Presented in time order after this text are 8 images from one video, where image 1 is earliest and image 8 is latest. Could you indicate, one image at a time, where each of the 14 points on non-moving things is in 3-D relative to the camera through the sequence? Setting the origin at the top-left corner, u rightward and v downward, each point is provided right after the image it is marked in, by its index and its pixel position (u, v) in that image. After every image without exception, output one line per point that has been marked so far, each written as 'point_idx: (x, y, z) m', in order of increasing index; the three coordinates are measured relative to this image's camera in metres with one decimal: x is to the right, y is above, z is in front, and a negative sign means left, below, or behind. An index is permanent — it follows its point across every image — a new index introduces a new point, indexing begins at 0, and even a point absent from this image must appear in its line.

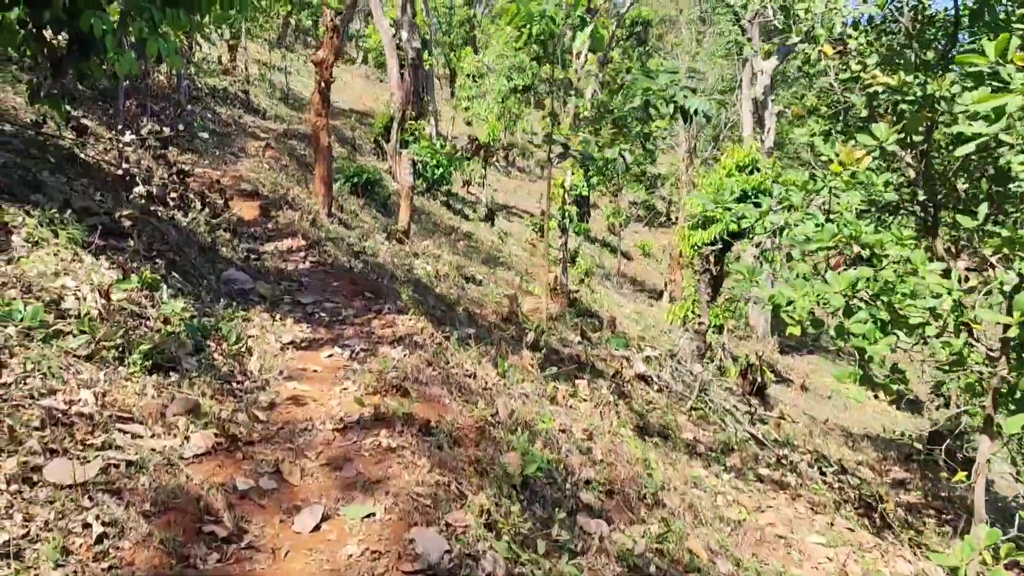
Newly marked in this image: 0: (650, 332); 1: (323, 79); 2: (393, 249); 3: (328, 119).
0: (+2.1, -0.7, +13.1) m
1: (-2.0, +2.2, +8.9) m
2: (-1.3, +0.4, +9.2) m
3: (-2.0, +1.8, +9.1) m
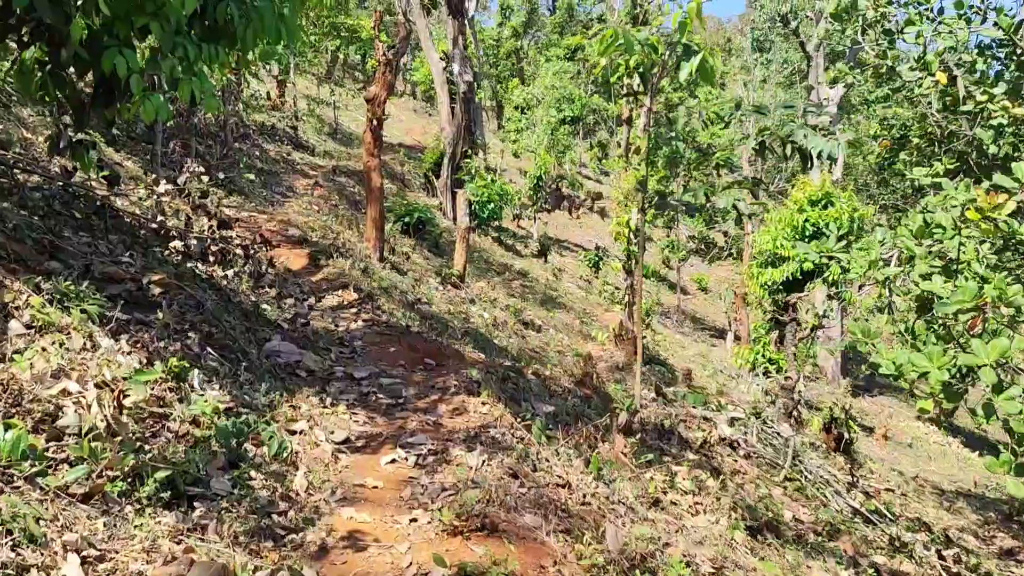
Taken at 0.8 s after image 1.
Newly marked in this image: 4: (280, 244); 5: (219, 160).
0: (+3.0, -1.3, +12.2) m
1: (-1.4, +1.7, +8.4) m
2: (-0.7, -0.1, +8.6) m
3: (-1.3, +1.3, +8.6) m
4: (-2.0, +0.4, +7.3) m
5: (-3.6, +1.5, +10.2) m
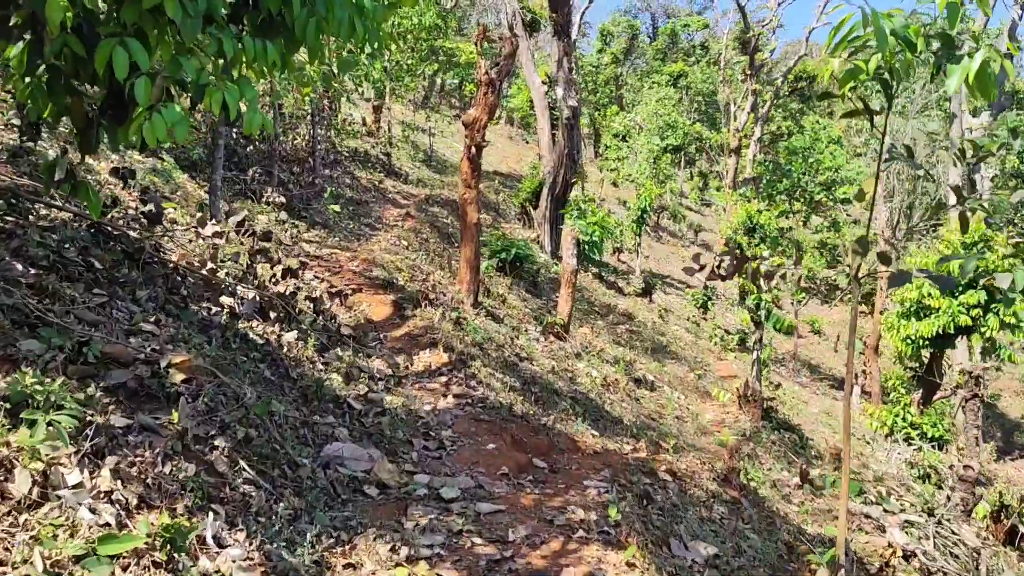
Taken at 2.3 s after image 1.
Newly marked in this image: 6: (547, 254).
0: (+4.3, -2.0, +10.6) m
1: (-0.3, +1.3, +7.4) m
2: (+0.3, -0.5, +7.5) m
3: (-0.3, +0.9, +7.5) m
4: (-1.2, 0.0, +6.3) m
5: (-2.3, +1.1, +9.4) m
6: (+0.6, +0.6, +14.4) m
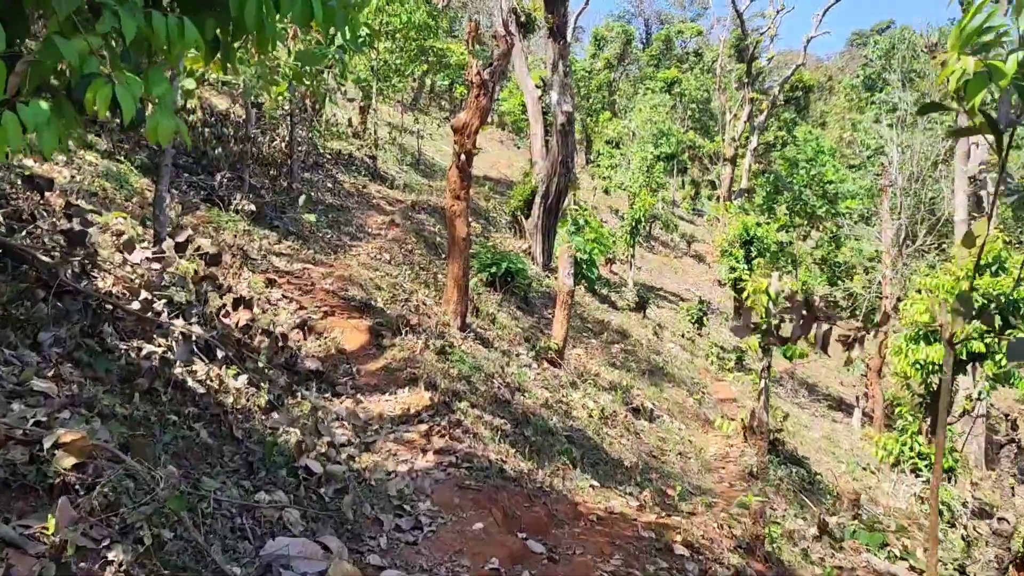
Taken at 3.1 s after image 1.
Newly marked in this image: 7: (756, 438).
0: (+4.2, -2.3, +10.0) m
1: (-0.4, +1.1, +6.7) m
2: (+0.2, -0.7, +6.8) m
3: (-0.4, +0.7, +6.9) m
4: (-1.2, -0.2, +5.7) m
5: (-2.4, +1.0, +8.8) m
6: (+0.4, +0.4, +13.8) m
7: (+2.4, -1.5, +8.2) m
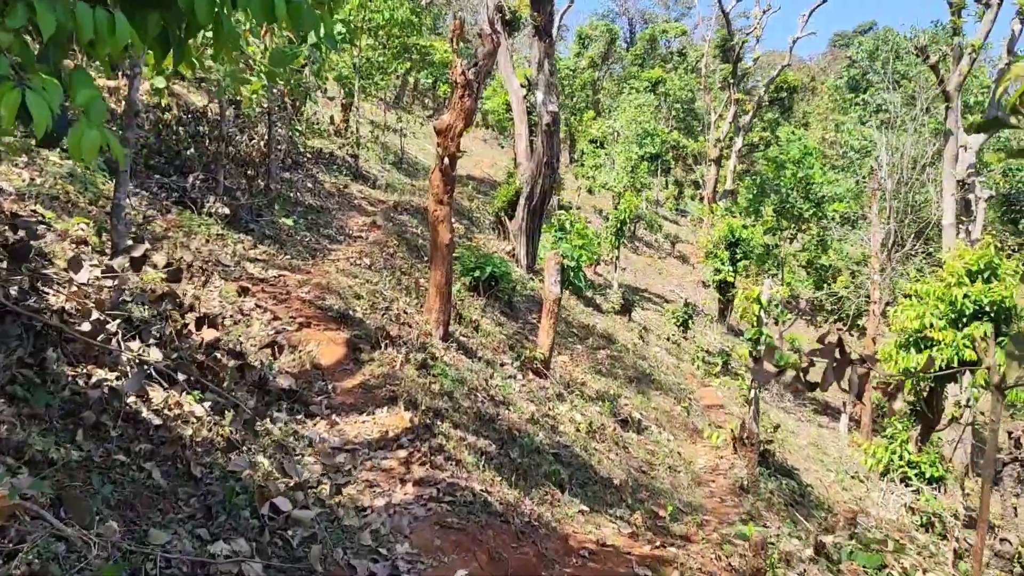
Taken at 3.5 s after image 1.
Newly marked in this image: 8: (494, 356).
0: (+4.0, -2.3, +9.9) m
1: (-0.5, +1.1, +6.5) m
2: (+0.1, -0.8, +6.6) m
3: (-0.5, +0.6, +6.6) m
4: (-1.3, -0.2, +5.4) m
5: (-2.6, +0.9, +8.4) m
6: (+0.2, +0.3, +13.5) m
7: (+2.2, -1.5, +7.9) m
8: (-0.2, -0.6, +7.3) m
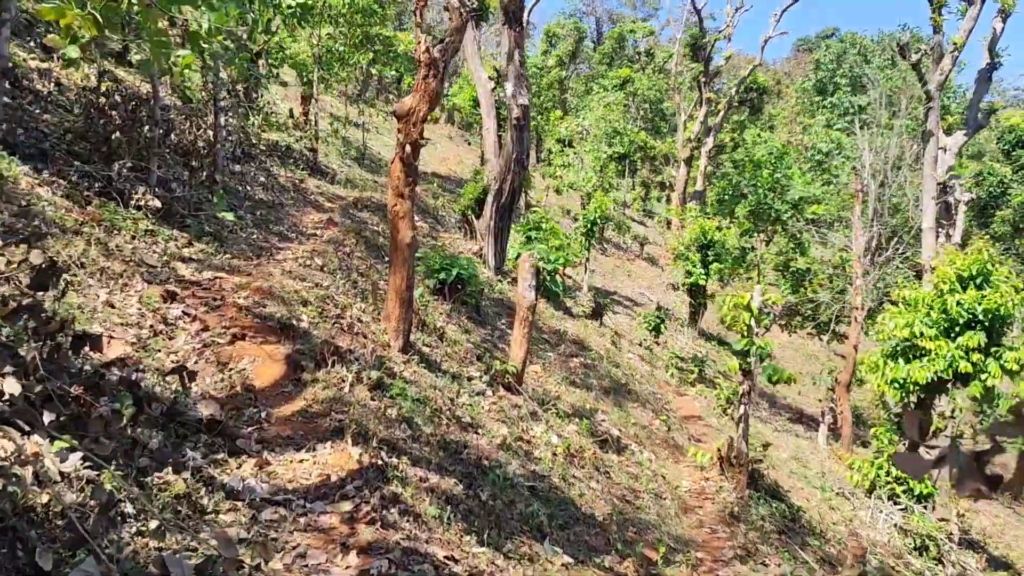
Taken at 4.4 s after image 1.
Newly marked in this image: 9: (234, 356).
0: (+3.6, -2.4, +9.3) m
1: (-0.7, +1.0, +5.7) m
2: (-0.1, -0.8, +5.9) m
3: (-0.7, +0.6, +5.9) m
4: (-1.5, -0.3, +4.6) m
5: (-2.9, +0.9, +7.6) m
6: (-0.3, +0.3, +12.8) m
7: (+2.0, -1.6, +7.3) m
8: (-0.4, -0.6, +6.5) m
9: (-1.4, -0.4, +4.3) m
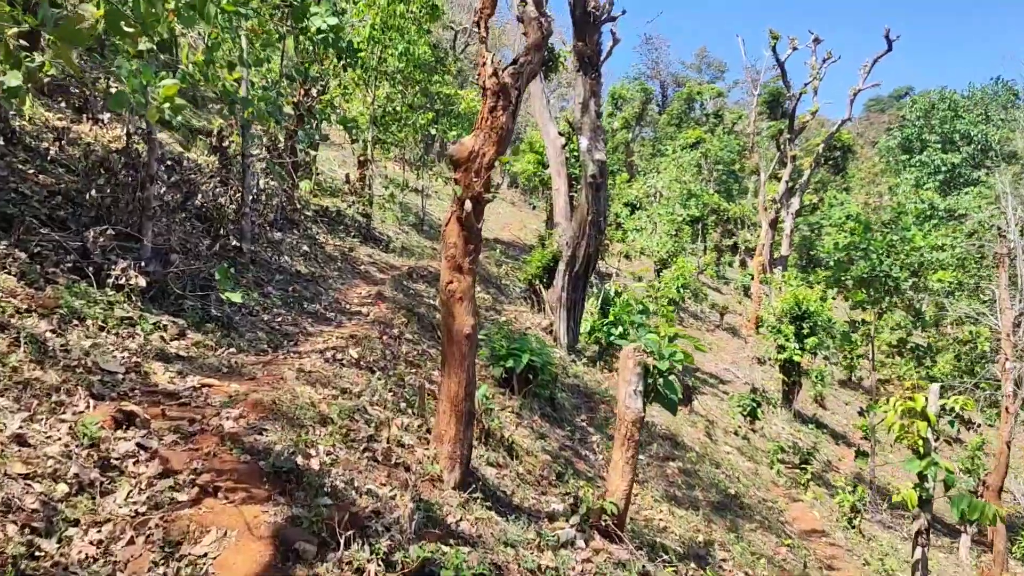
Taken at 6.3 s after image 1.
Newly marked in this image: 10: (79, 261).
0: (+4.3, -3.2, +7.1) m
1: (-0.2, +0.5, +4.2) m
2: (+0.4, -1.4, +4.1) m
3: (-0.2, 0.0, +4.3) m
4: (-1.1, -0.7, +3.0) m
5: (-2.2, +0.2, +6.2) m
6: (+0.7, -0.8, +11.1) m
7: (+2.6, -2.2, +5.3) m
8: (+0.2, -1.2, +4.8) m
9: (-1.0, -0.8, +2.7) m
10: (-2.5, +0.2, +4.8) m
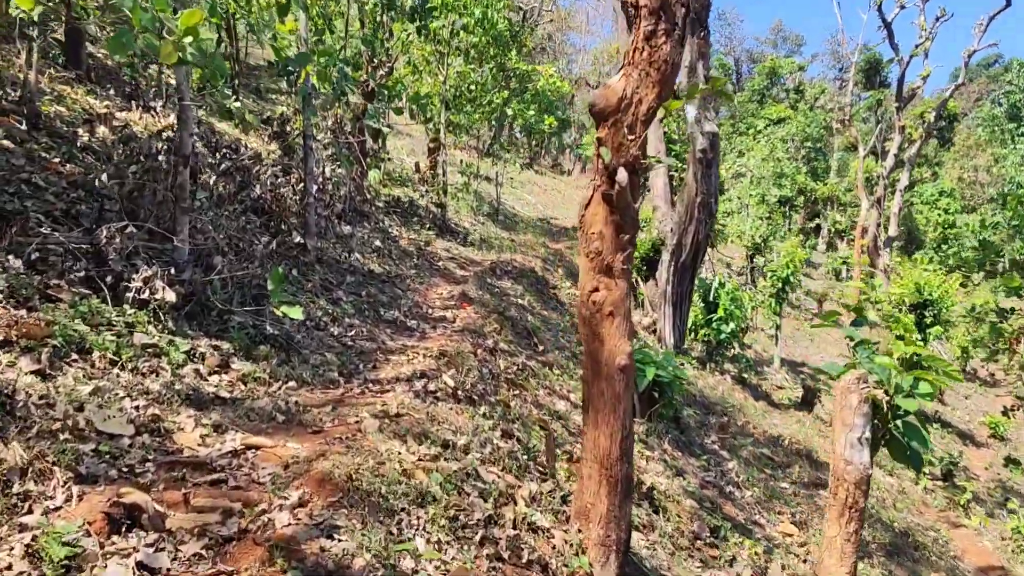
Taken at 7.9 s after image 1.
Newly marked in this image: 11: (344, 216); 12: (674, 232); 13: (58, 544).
0: (+5.2, -3.1, +5.5) m
1: (+0.4, +0.4, +2.8) m
2: (+1.0, -1.4, +2.8) m
3: (+0.4, 0.0, +3.0) m
4: (-0.5, -0.8, +1.8) m
5: (-1.5, +0.1, +5.0) m
6: (+1.8, -0.7, +9.7) m
7: (+3.3, -2.2, +3.8) m
8: (+0.8, -1.2, +3.5) m
9: (-0.5, -0.9, +1.5) m
10: (-1.8, +0.1, +3.6) m
11: (-1.7, +0.7, +8.4) m
12: (+1.9, +0.7, +9.9) m
13: (-1.1, -0.6, +2.0) m
